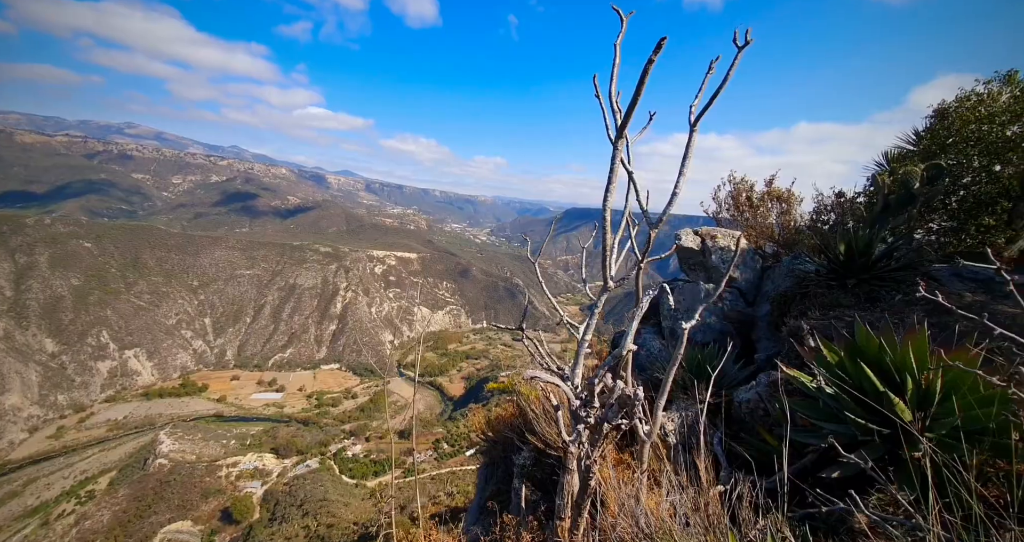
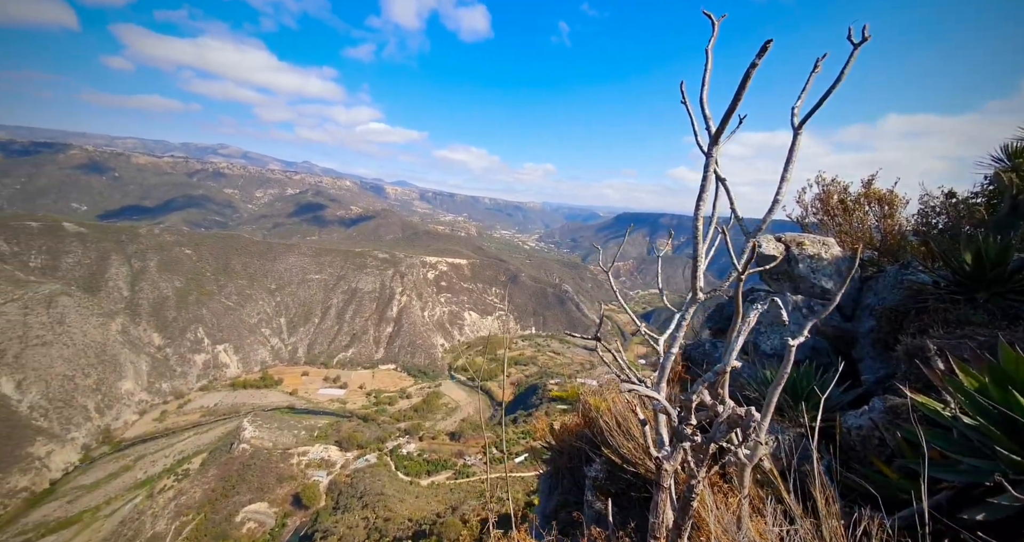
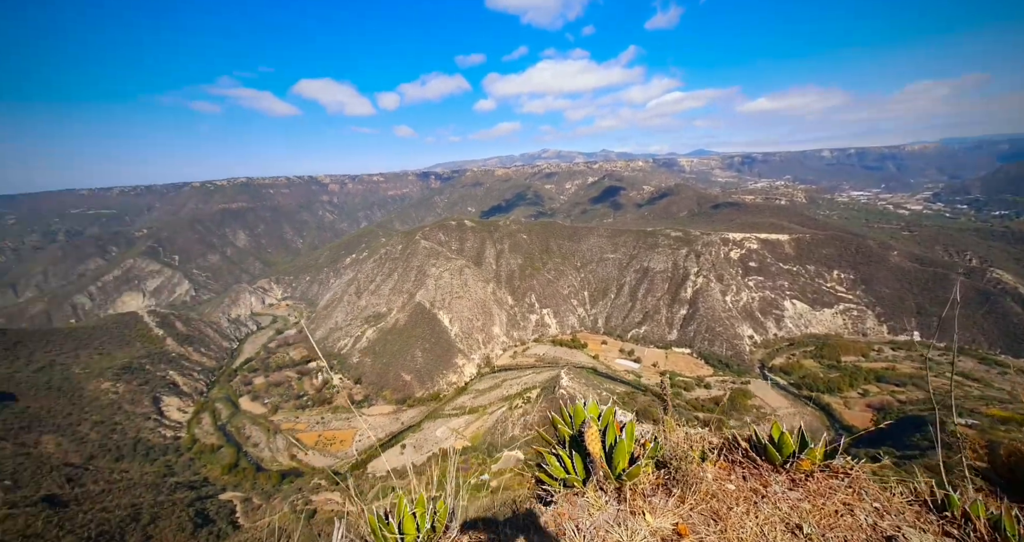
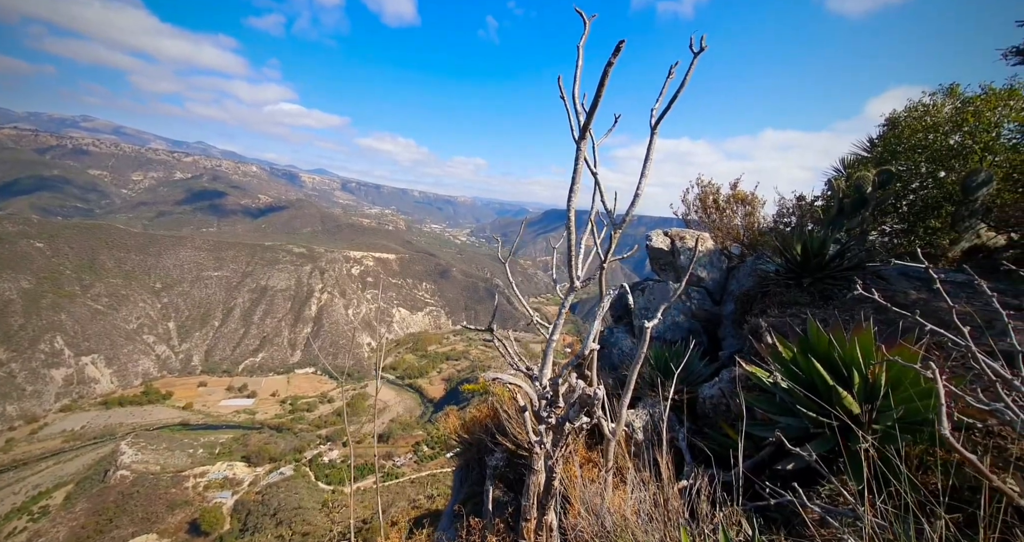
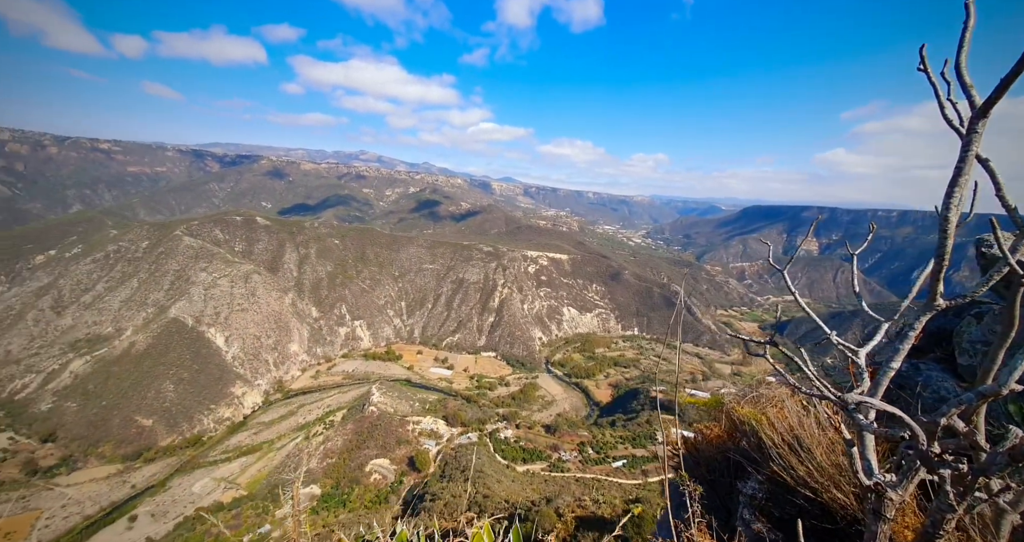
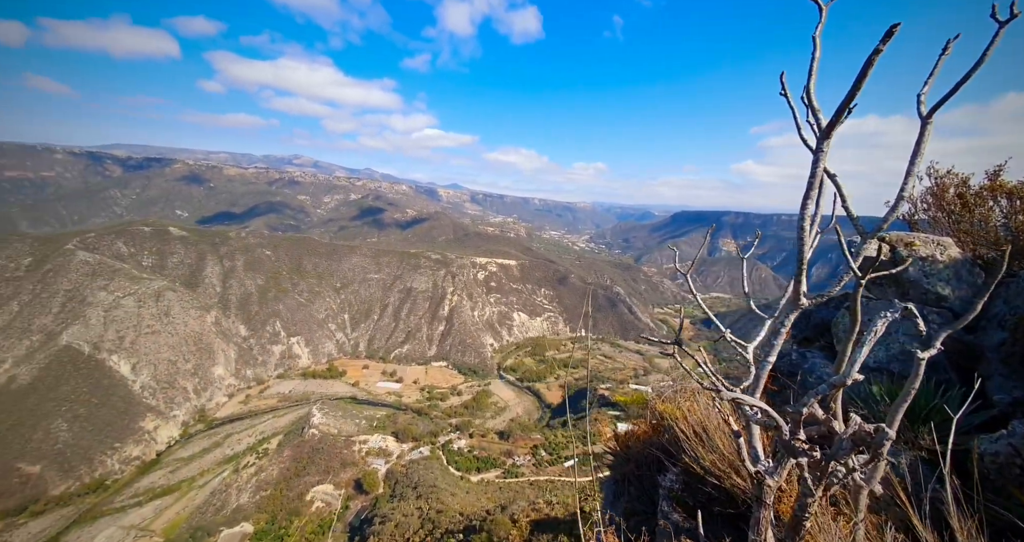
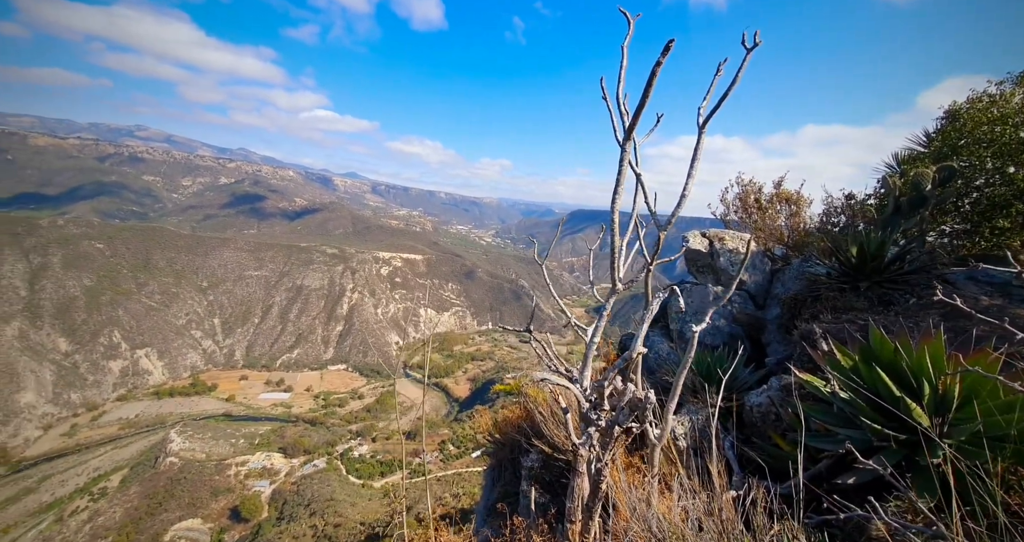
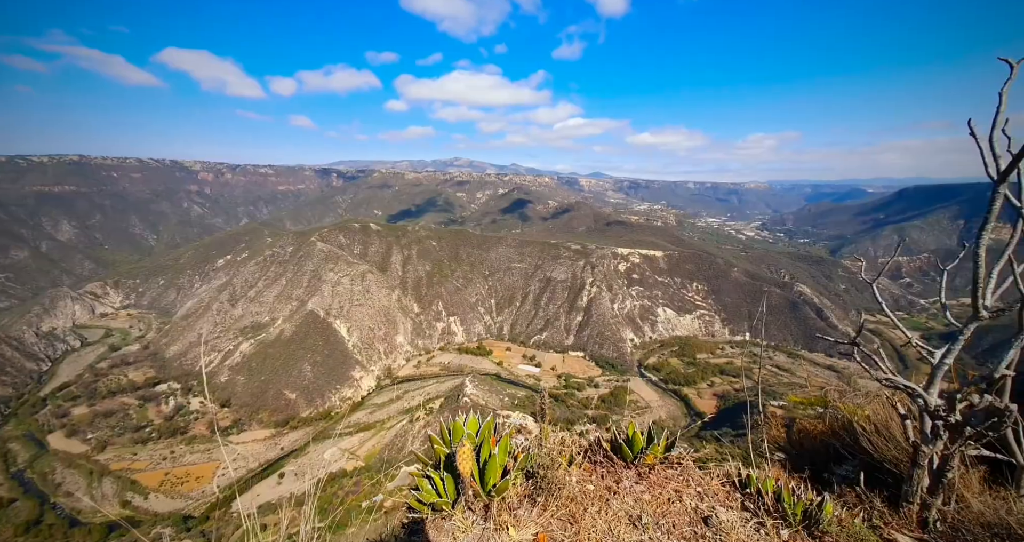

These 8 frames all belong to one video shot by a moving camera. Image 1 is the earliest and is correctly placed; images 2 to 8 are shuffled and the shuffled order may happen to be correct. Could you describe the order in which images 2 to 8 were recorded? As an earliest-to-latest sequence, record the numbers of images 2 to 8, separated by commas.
4, 7, 2, 6, 5, 8, 3
